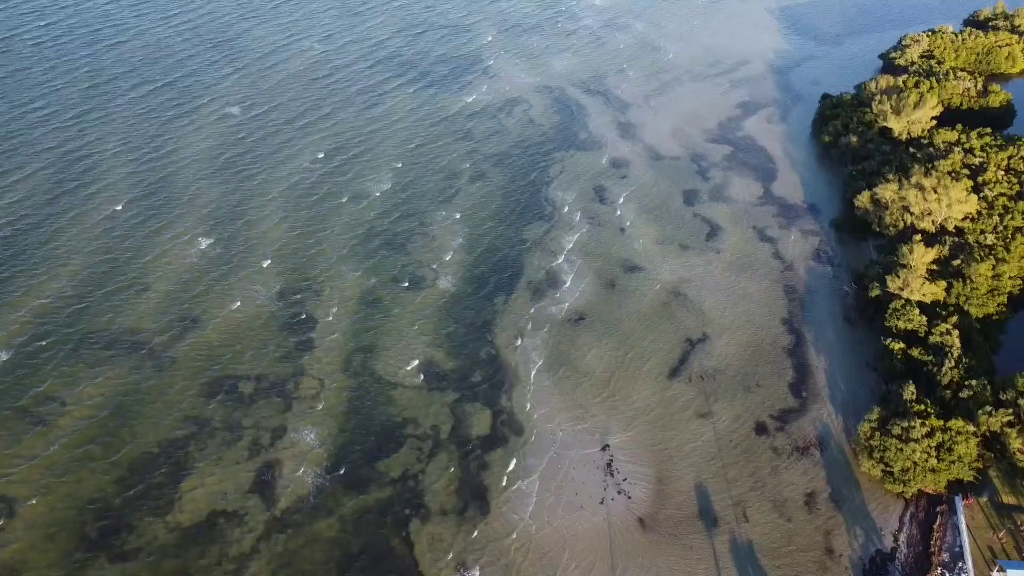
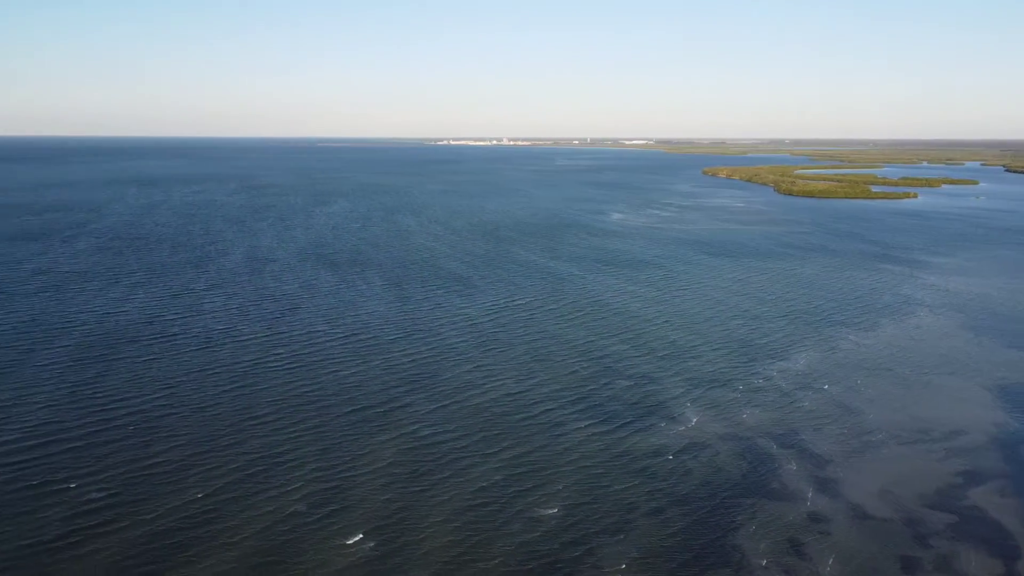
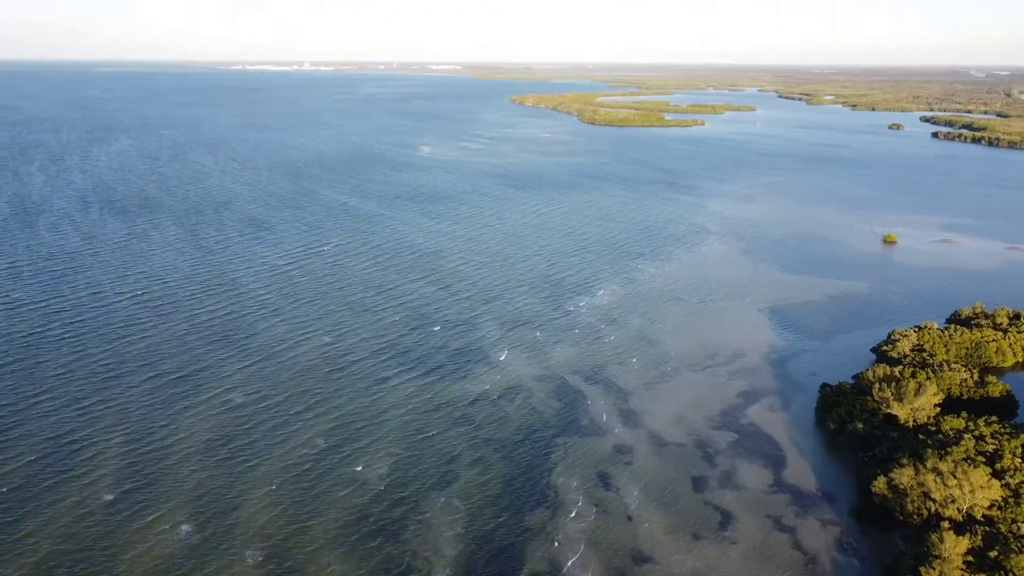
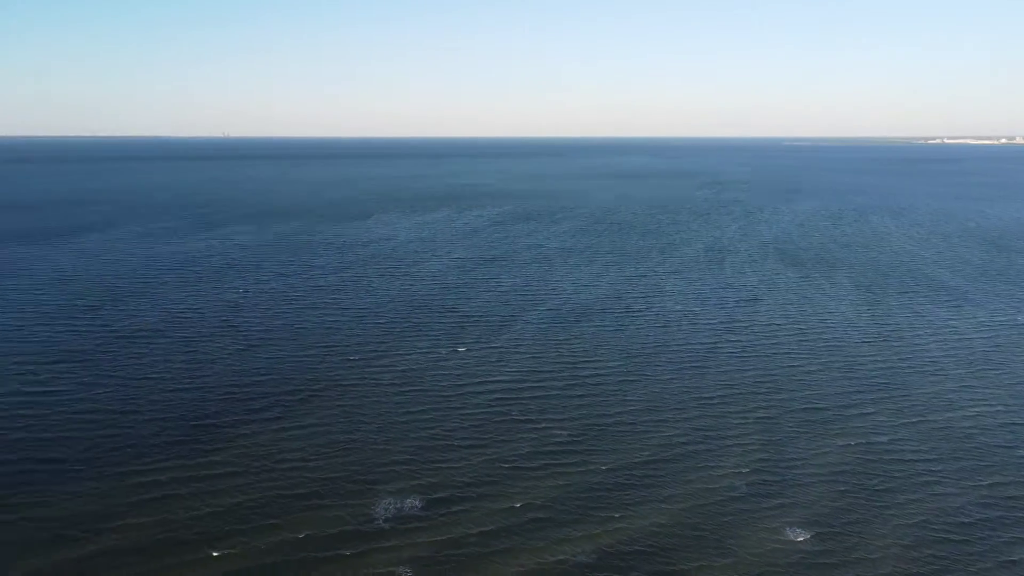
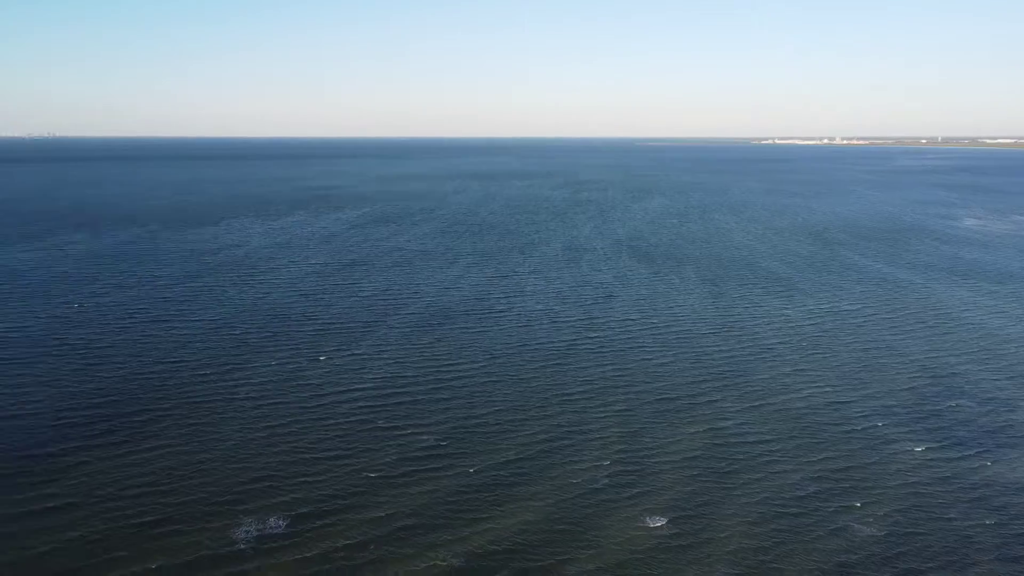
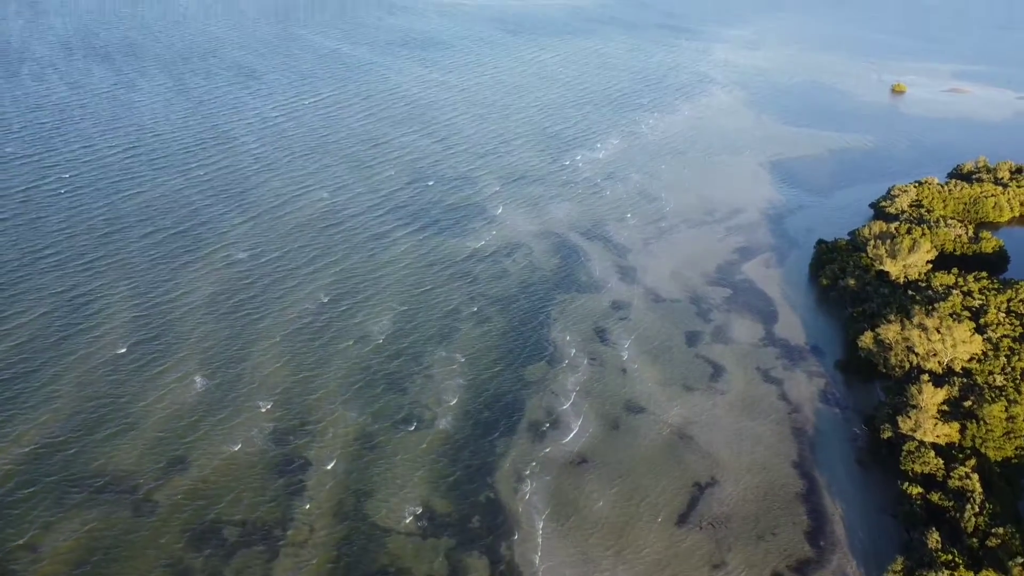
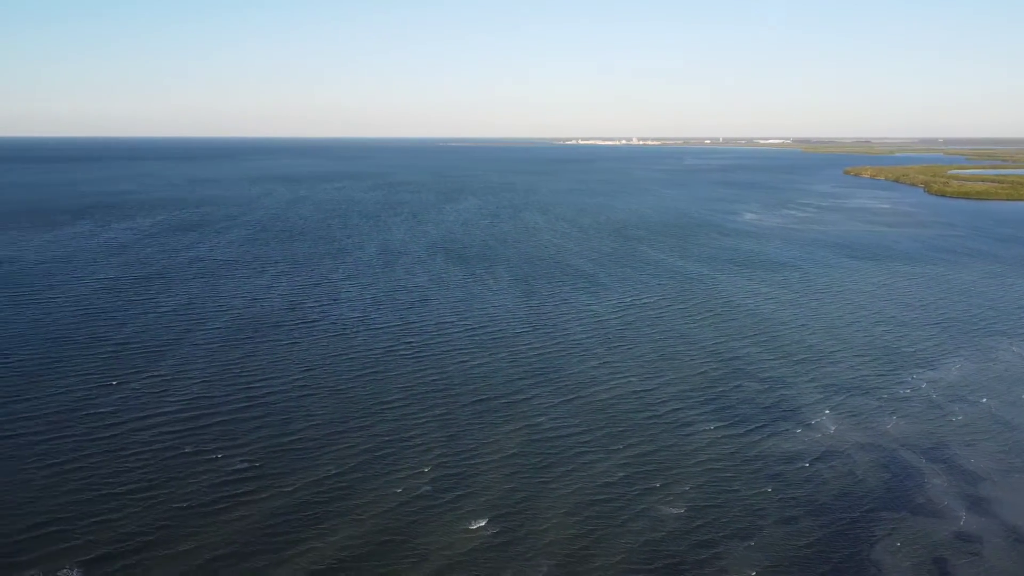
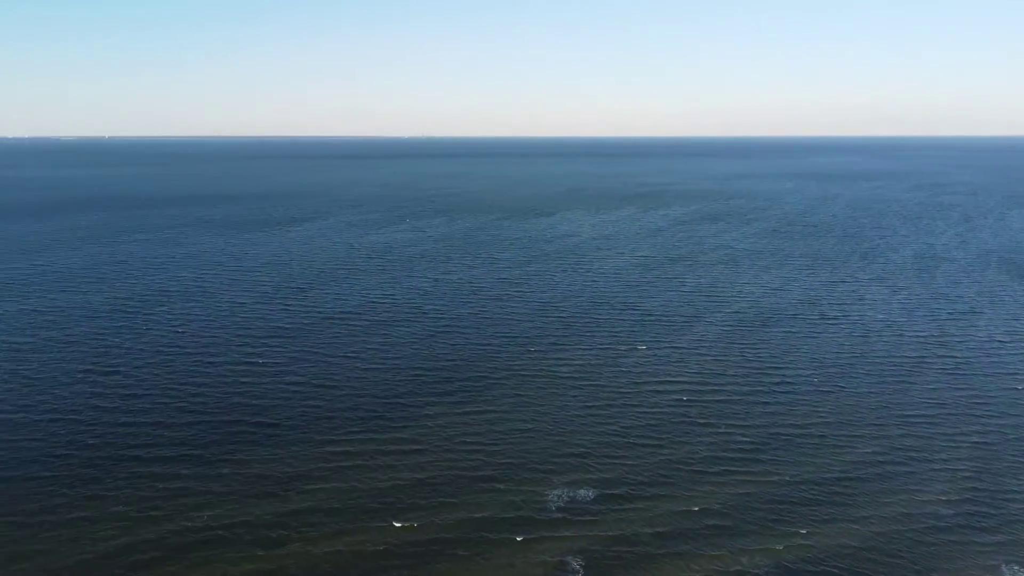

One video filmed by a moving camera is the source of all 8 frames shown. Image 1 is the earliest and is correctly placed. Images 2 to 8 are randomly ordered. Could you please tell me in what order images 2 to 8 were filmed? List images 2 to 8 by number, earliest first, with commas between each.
6, 3, 2, 7, 5, 4, 8
